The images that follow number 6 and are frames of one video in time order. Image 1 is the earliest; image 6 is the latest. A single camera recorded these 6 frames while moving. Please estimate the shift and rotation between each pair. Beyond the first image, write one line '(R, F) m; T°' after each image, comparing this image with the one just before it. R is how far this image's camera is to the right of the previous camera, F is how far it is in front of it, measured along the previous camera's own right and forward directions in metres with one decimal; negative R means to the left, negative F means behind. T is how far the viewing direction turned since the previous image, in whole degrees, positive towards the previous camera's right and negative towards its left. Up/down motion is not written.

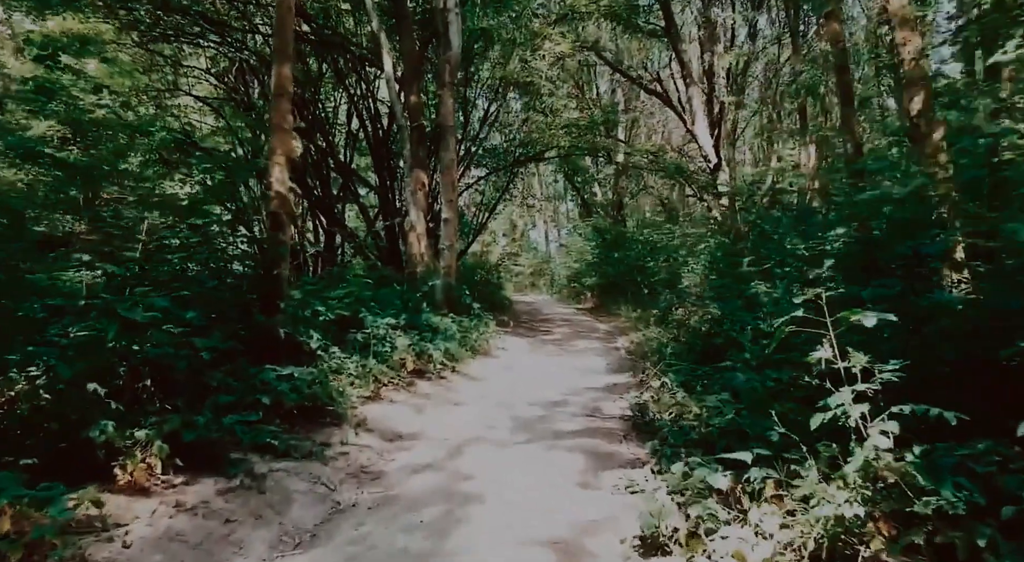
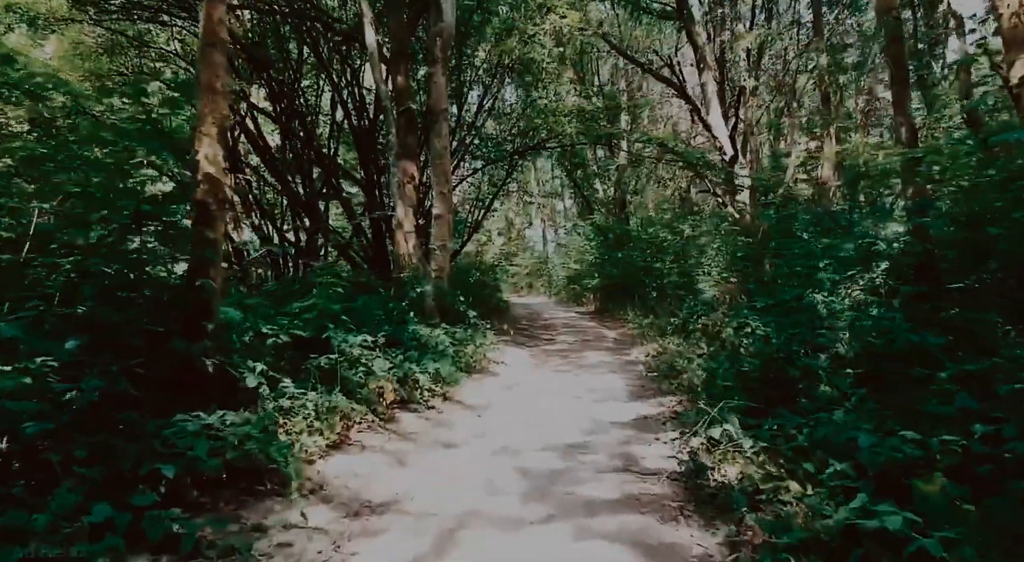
(-0.1, +1.4) m; +1°
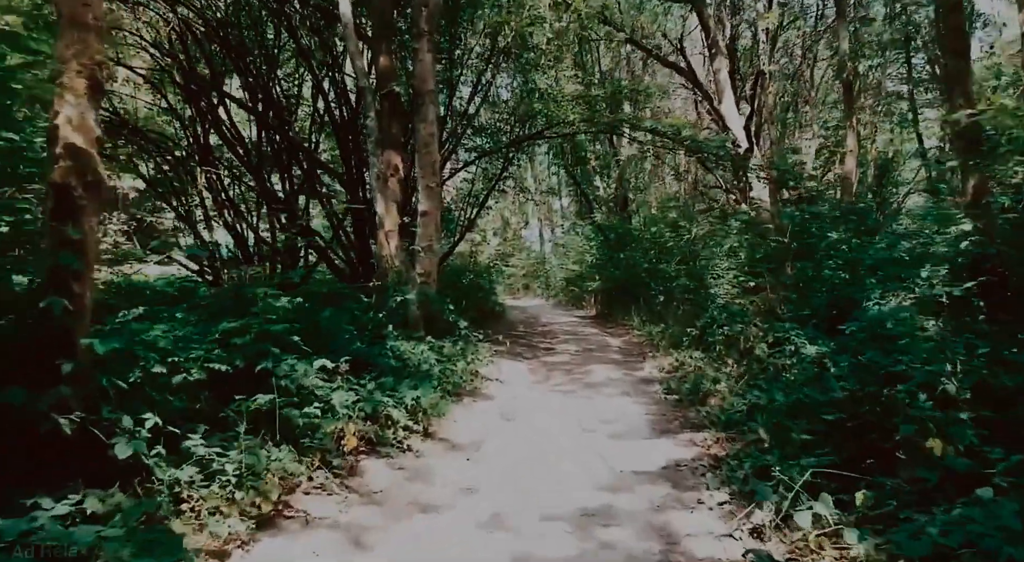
(0.0, +1.2) m; 0°
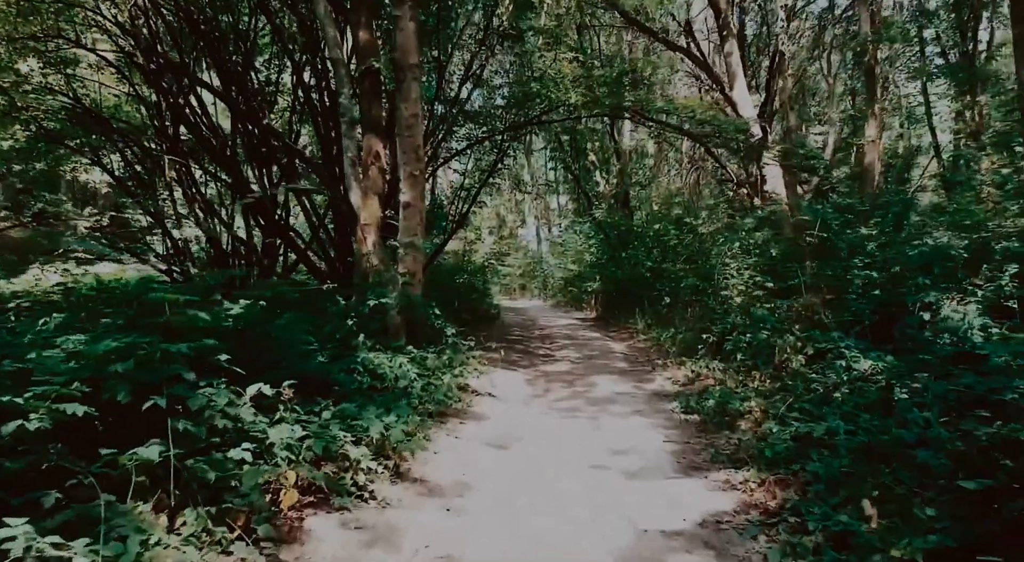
(0.0, +1.1) m; 0°
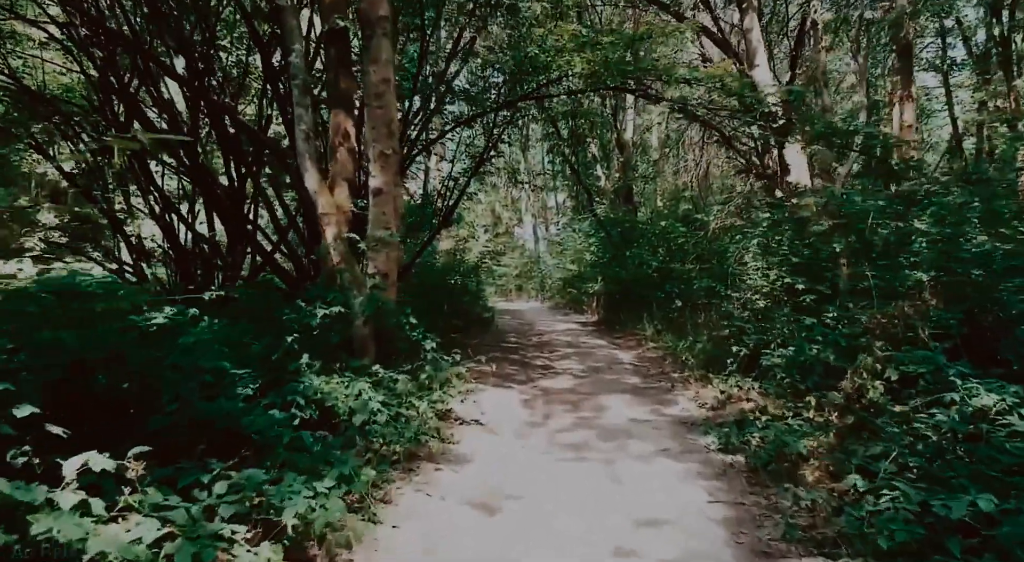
(0.0, +1.4) m; 0°
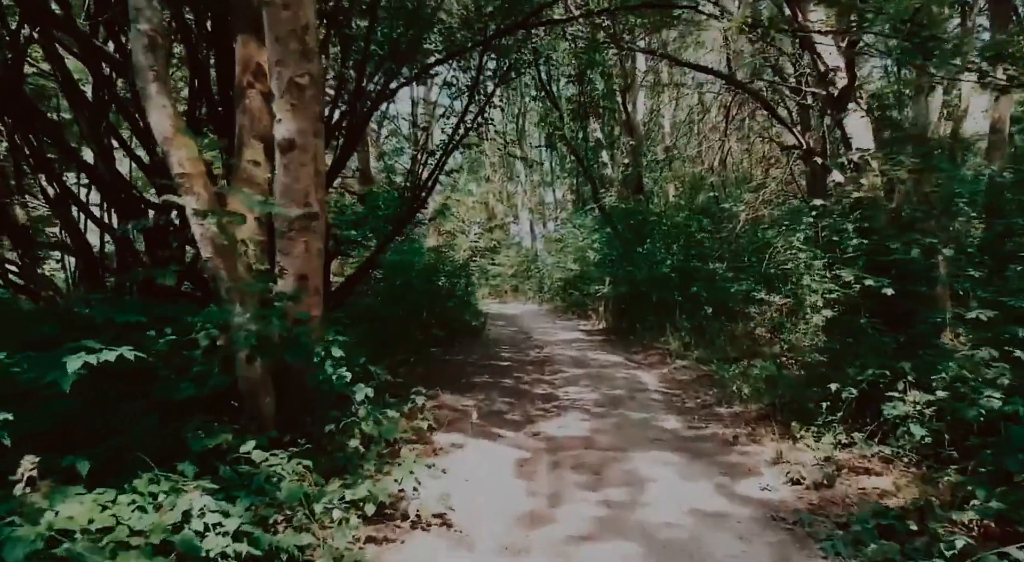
(+0.1, +2.5) m; 0°
